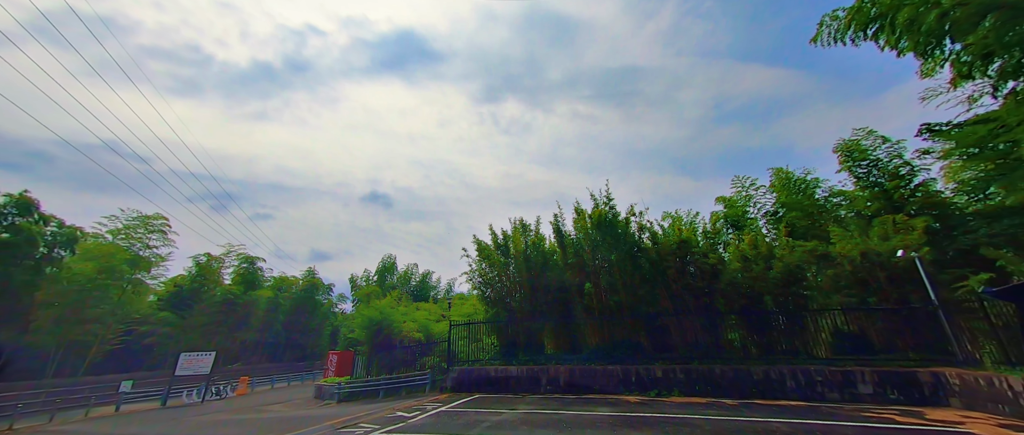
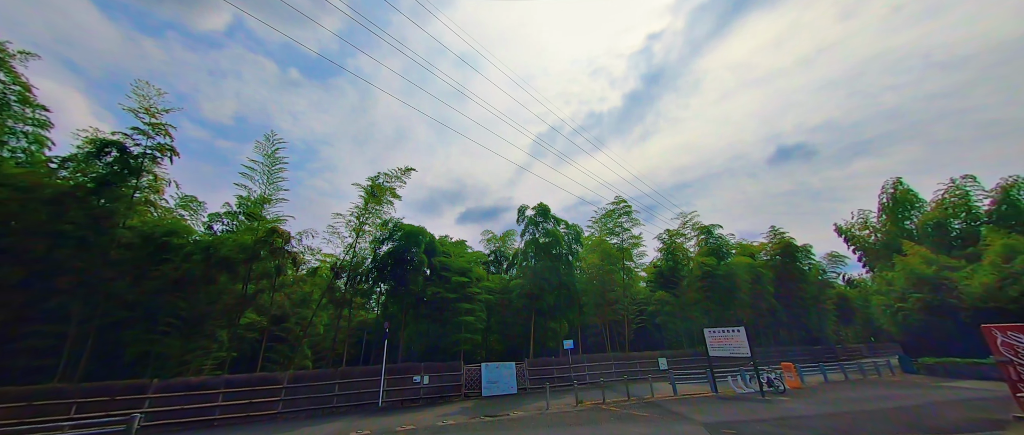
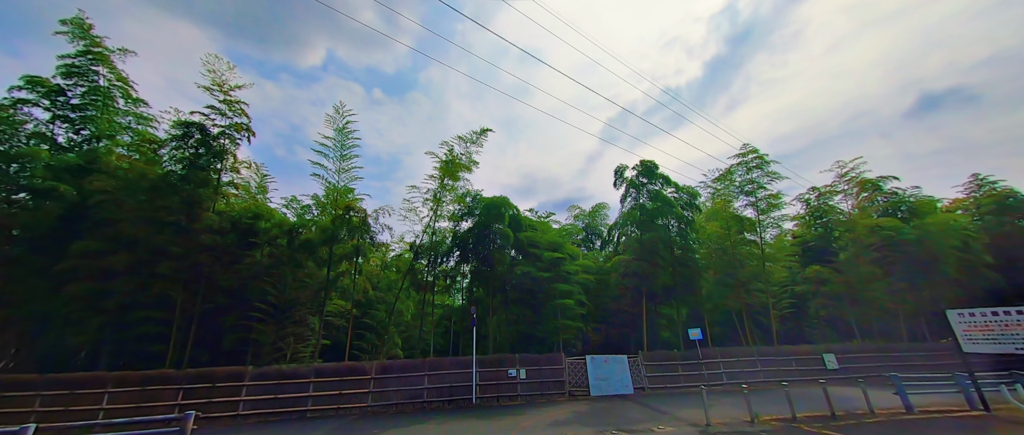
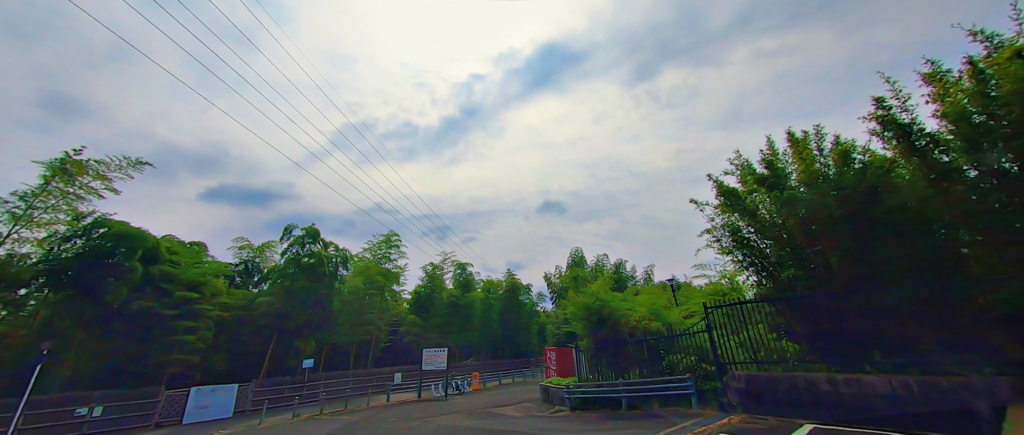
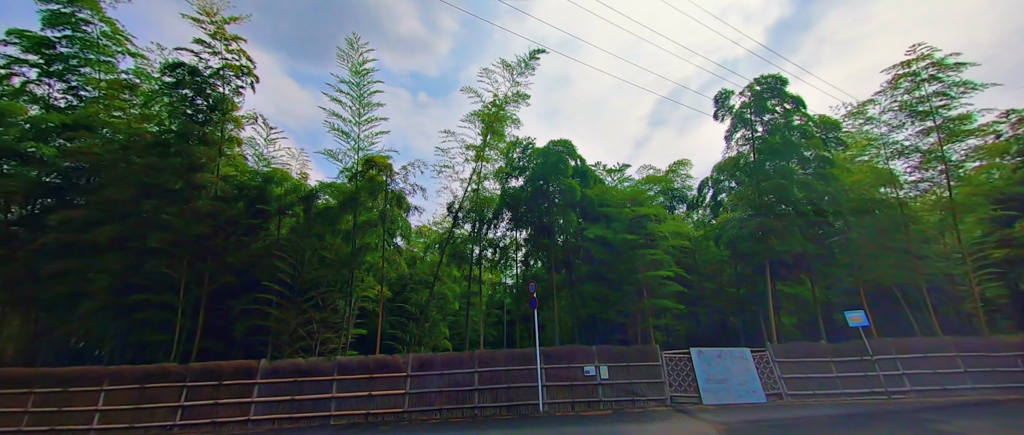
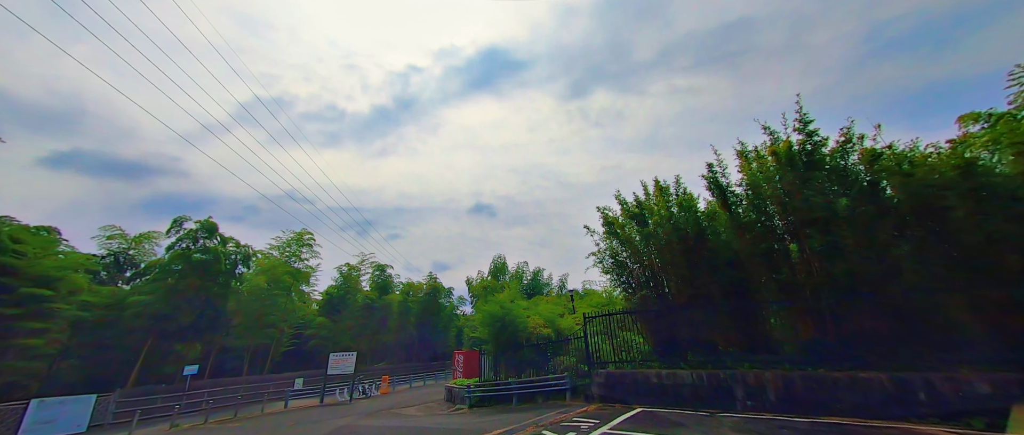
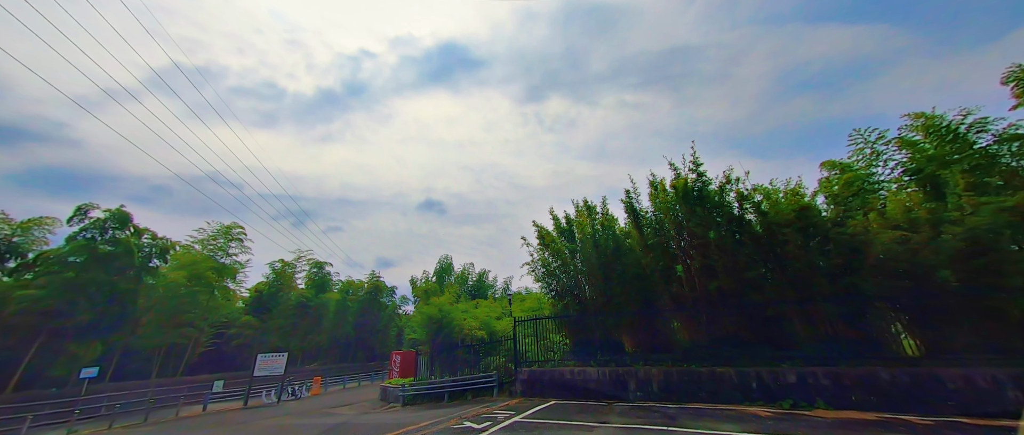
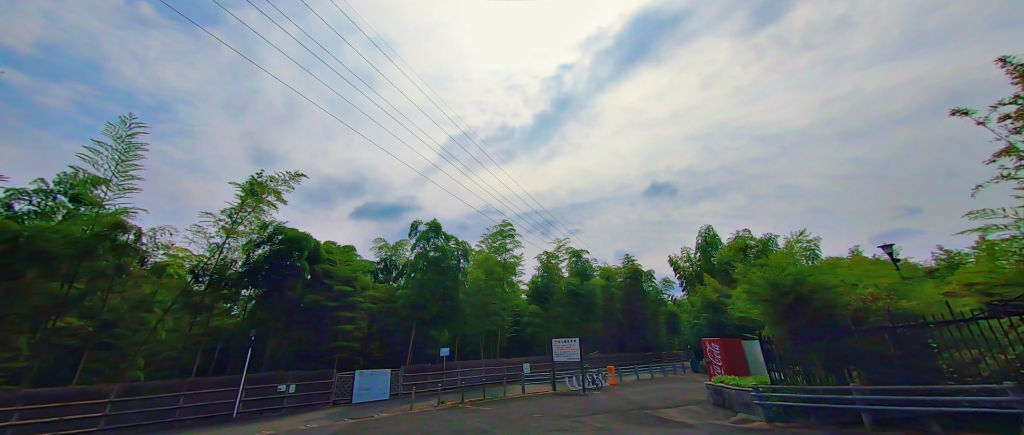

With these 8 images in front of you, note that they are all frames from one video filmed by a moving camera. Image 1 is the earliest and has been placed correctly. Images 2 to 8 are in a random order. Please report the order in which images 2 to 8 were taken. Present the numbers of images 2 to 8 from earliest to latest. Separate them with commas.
7, 6, 4, 8, 2, 3, 5
